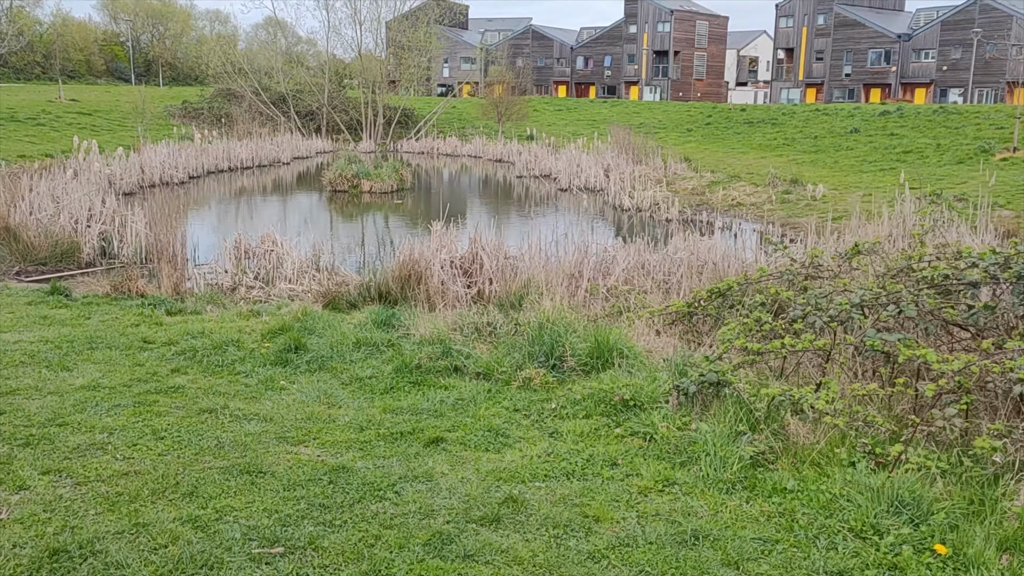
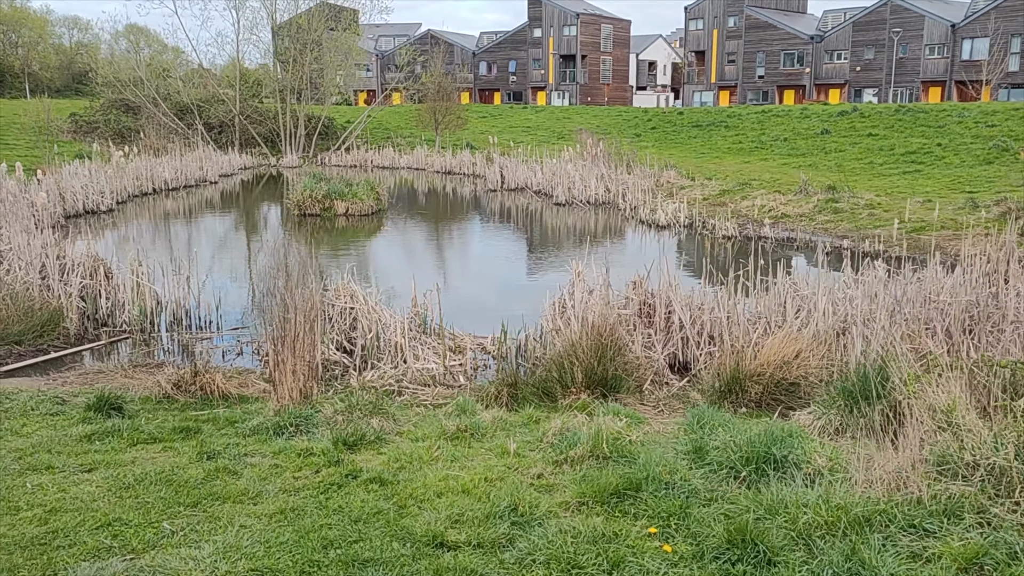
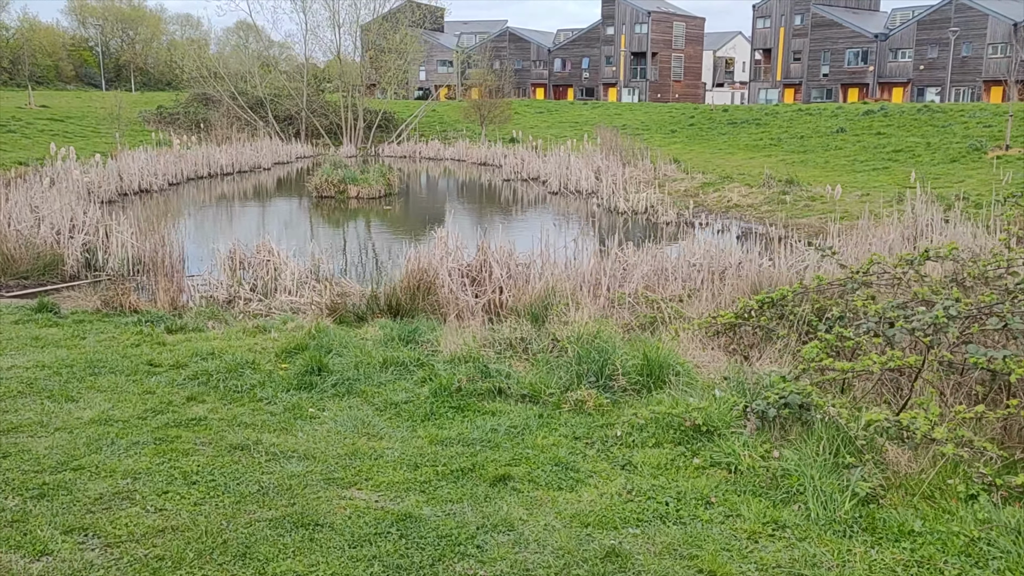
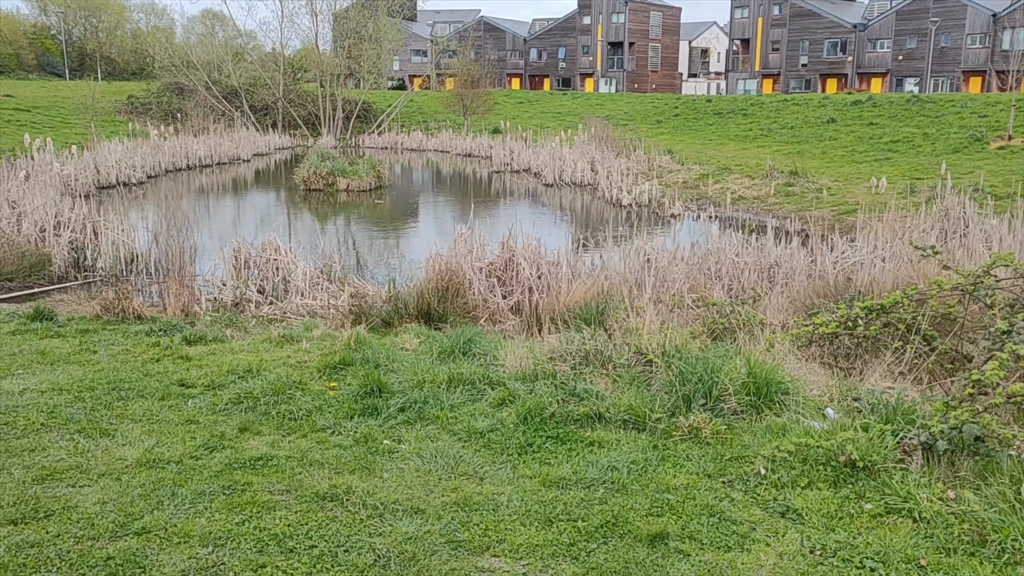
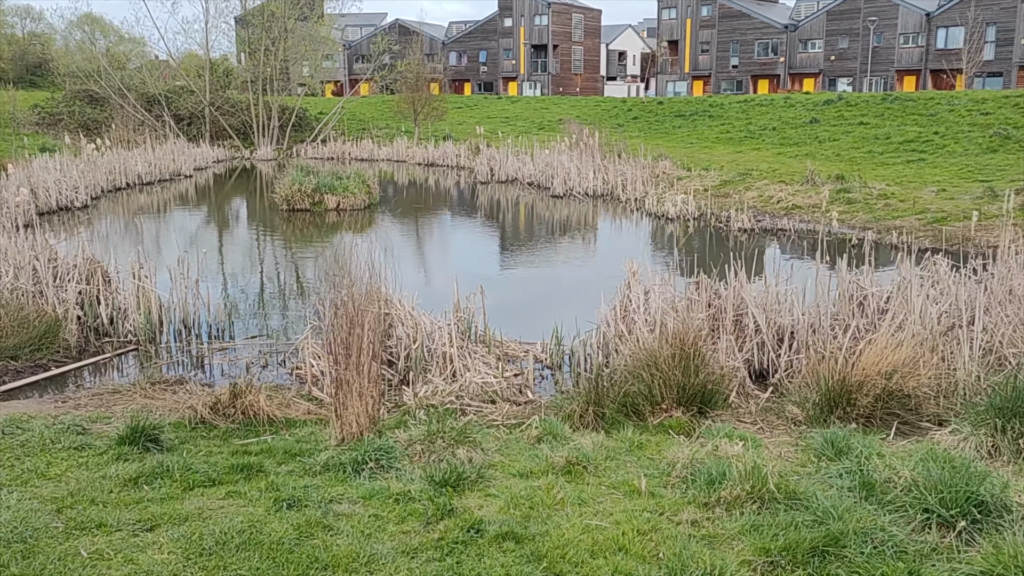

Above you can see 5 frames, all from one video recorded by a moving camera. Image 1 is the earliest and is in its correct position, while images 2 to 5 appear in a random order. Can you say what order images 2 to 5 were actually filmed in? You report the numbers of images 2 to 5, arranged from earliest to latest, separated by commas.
3, 4, 2, 5
